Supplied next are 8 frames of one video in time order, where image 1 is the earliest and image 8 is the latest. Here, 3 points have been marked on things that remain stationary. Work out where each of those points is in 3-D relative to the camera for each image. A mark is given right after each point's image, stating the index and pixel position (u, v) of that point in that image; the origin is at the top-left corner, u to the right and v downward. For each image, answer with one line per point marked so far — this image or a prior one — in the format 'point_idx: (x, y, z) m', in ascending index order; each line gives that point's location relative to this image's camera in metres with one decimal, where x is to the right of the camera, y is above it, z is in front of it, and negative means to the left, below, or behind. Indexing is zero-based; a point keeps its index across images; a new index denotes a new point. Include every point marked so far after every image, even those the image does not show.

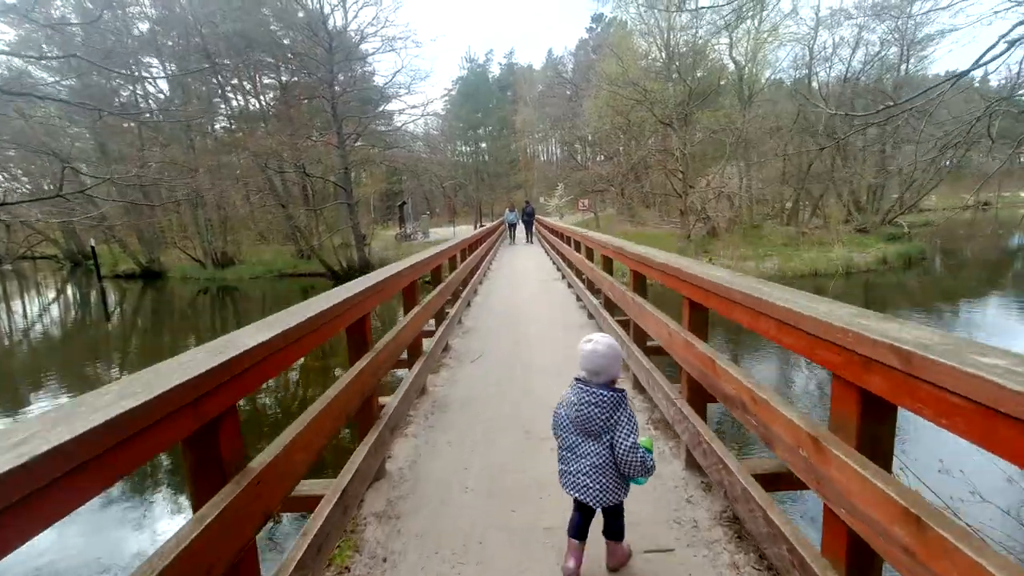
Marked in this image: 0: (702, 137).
0: (+4.8, +3.8, +14.3) m
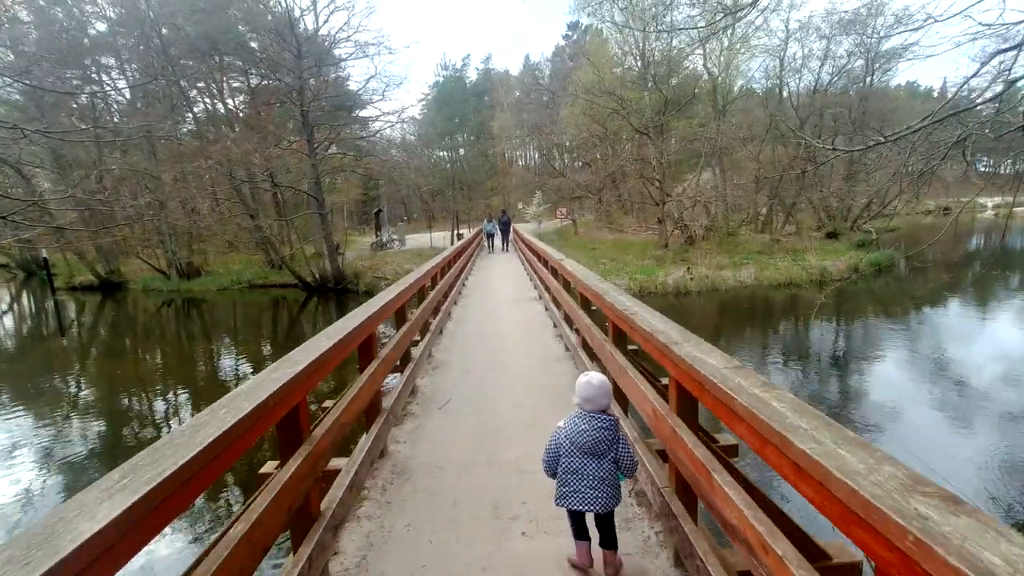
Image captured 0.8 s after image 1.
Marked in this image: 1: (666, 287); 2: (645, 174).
0: (+4.2, +3.6, +14.4) m
1: (+3.7, -0.1, +13.1) m
2: (+3.6, +3.0, +14.9) m
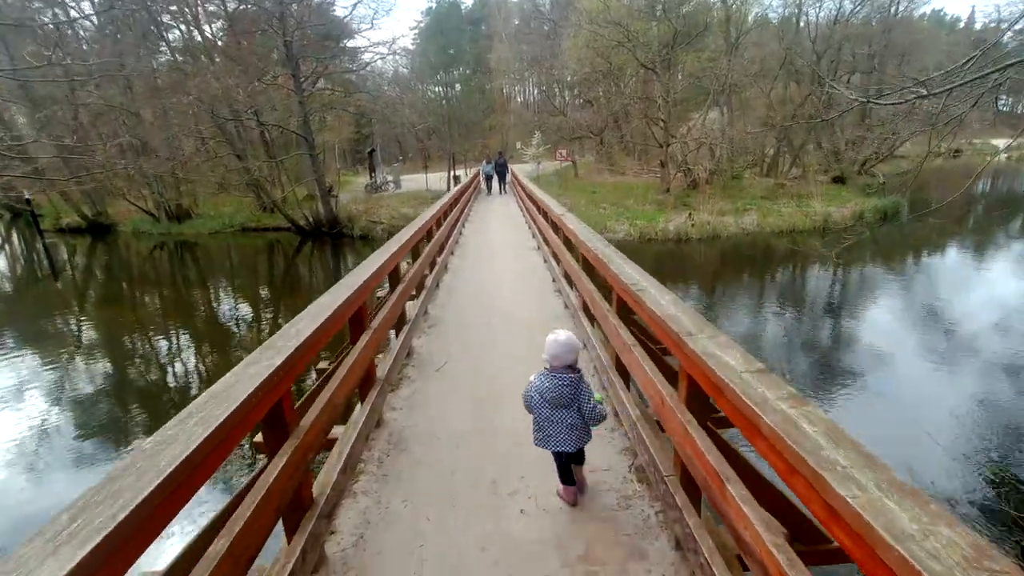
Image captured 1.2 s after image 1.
0: (+4.2, +5.0, +13.8) m
1: (+3.6, +1.2, +12.9) m
2: (+3.5, +4.4, +14.4) m
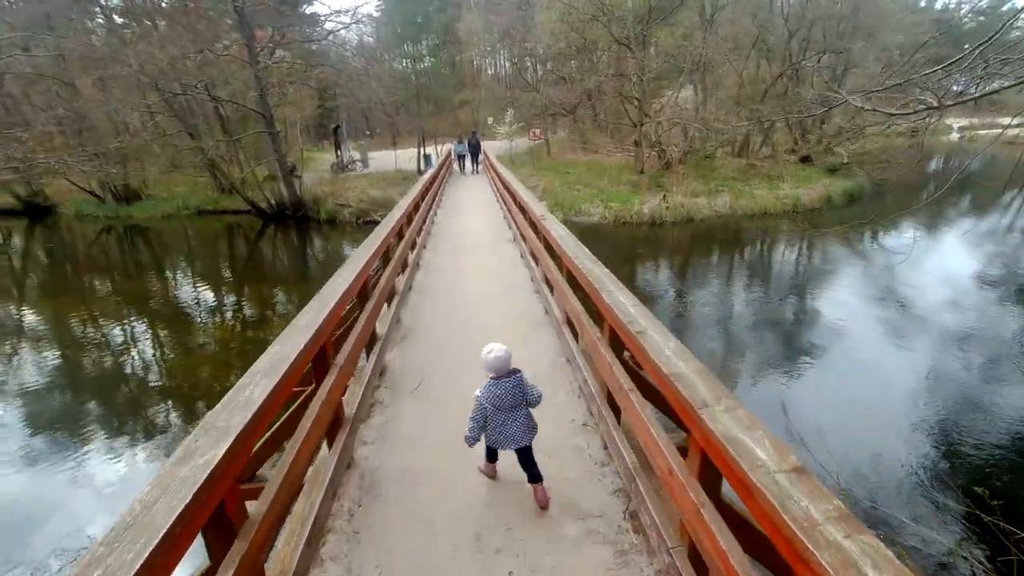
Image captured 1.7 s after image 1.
0: (+3.5, +5.5, +13.6) m
1: (+3.0, +1.6, +12.9) m
2: (+2.8, +4.9, +14.2) m
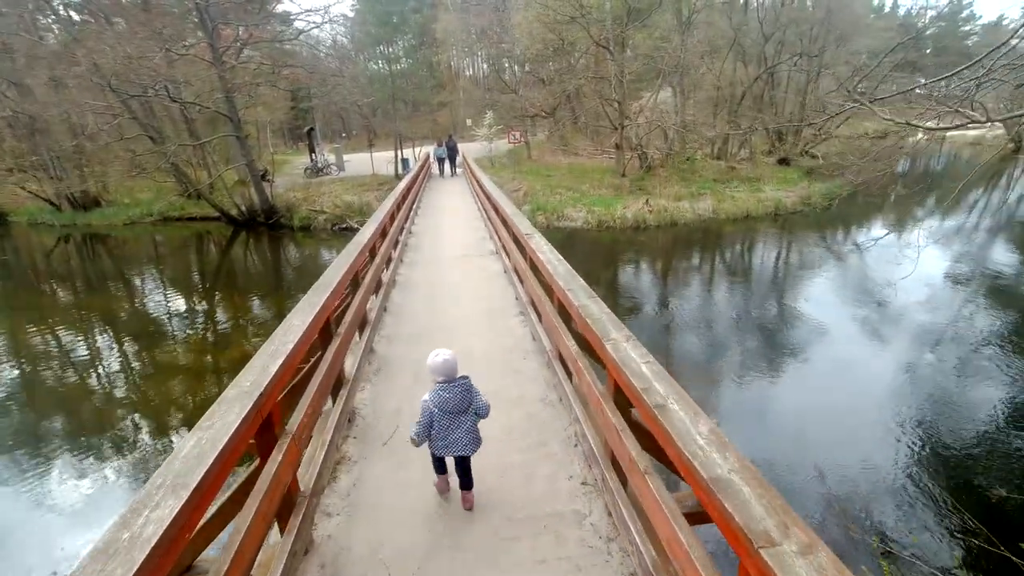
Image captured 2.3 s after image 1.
0: (+3.0, +5.4, +13.5) m
1: (+2.6, +1.5, +12.7) m
2: (+2.3, +4.9, +14.1) m
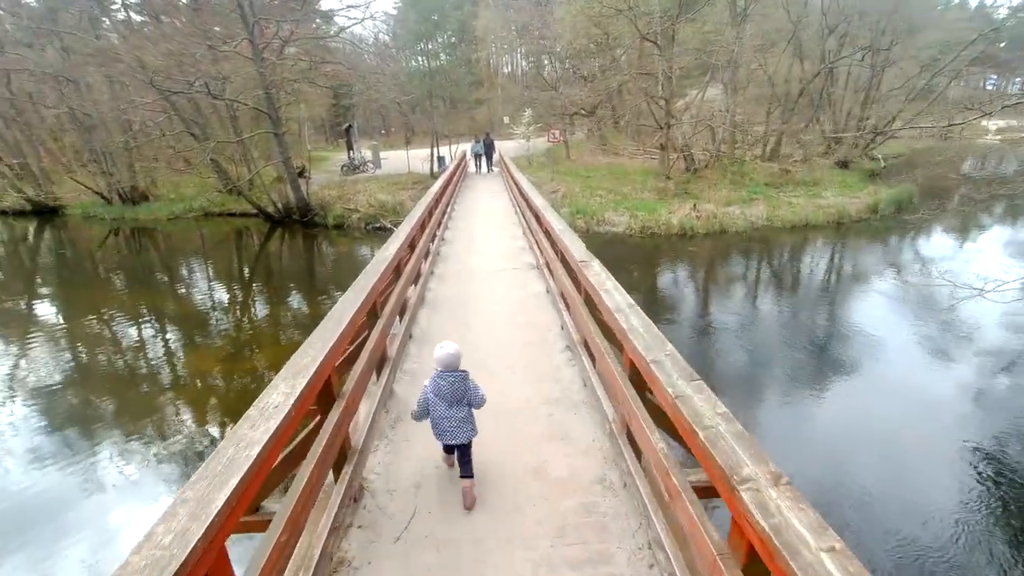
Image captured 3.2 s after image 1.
0: (+3.9, +5.2, +12.8) m
1: (+3.4, +1.4, +12.2) m
2: (+3.3, +4.7, +13.5) m
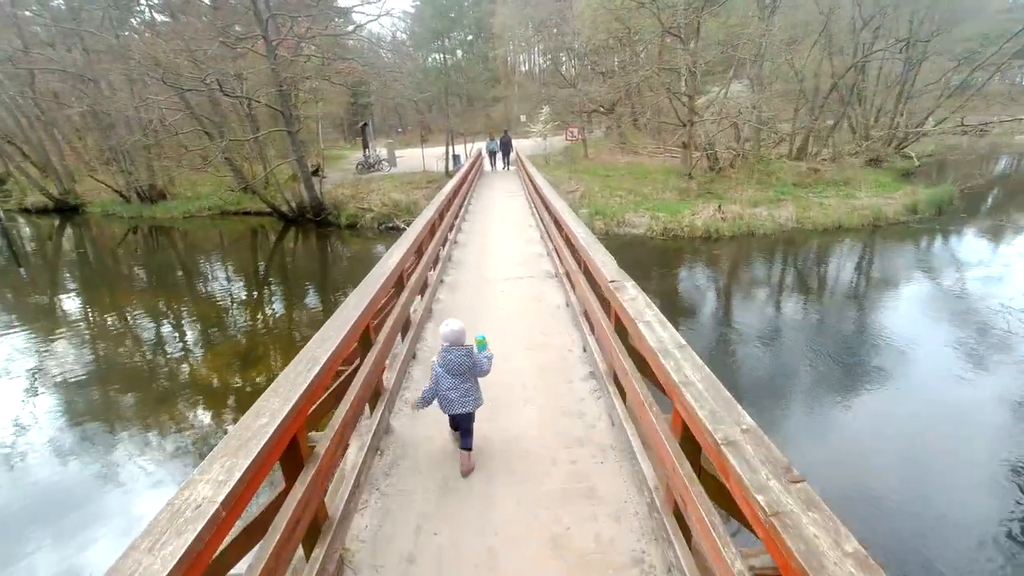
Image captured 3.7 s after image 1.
0: (+4.3, +5.2, +12.4) m
1: (+3.7, +1.3, +11.8) m
2: (+3.7, +4.6, +13.1) m
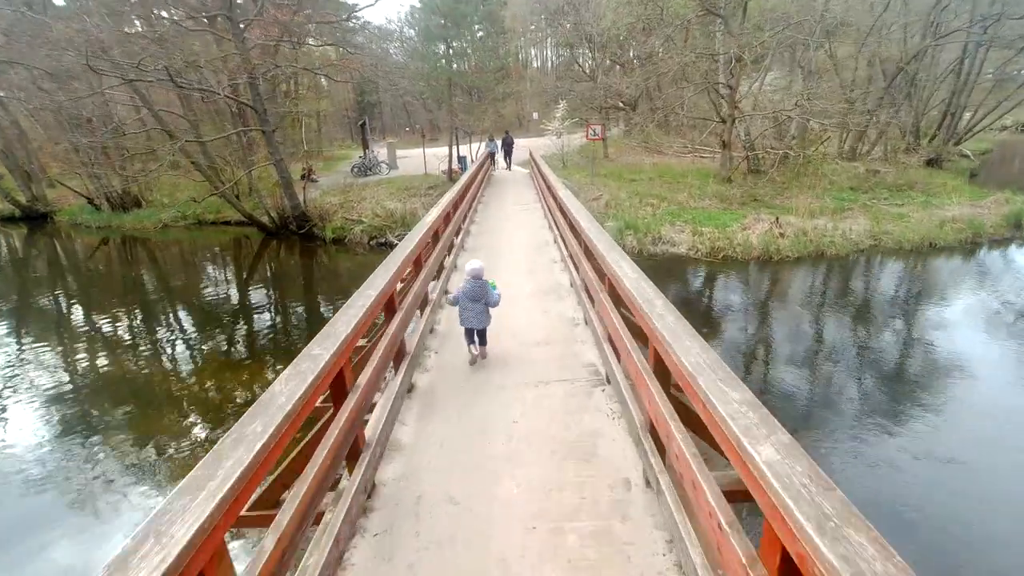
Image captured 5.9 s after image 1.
0: (+4.6, +4.8, +10.9) m
1: (+3.9, +0.9, +10.2) m
2: (+3.9, +4.3, +11.5) m
